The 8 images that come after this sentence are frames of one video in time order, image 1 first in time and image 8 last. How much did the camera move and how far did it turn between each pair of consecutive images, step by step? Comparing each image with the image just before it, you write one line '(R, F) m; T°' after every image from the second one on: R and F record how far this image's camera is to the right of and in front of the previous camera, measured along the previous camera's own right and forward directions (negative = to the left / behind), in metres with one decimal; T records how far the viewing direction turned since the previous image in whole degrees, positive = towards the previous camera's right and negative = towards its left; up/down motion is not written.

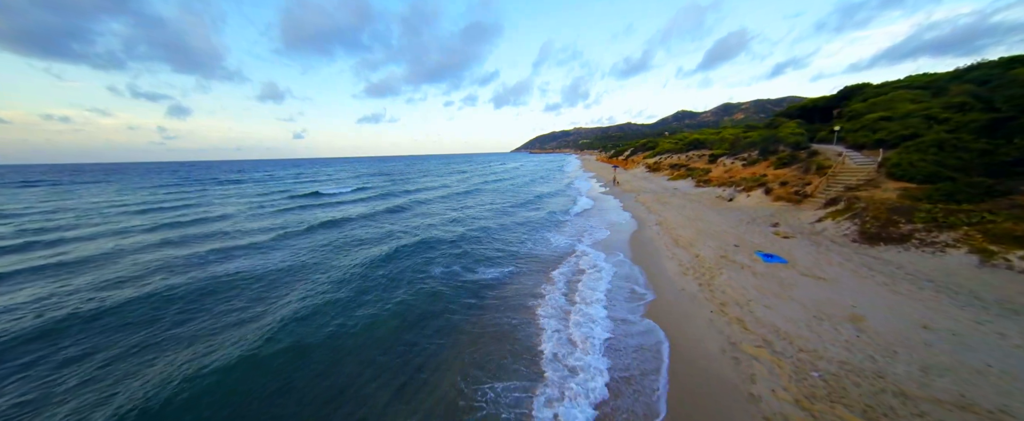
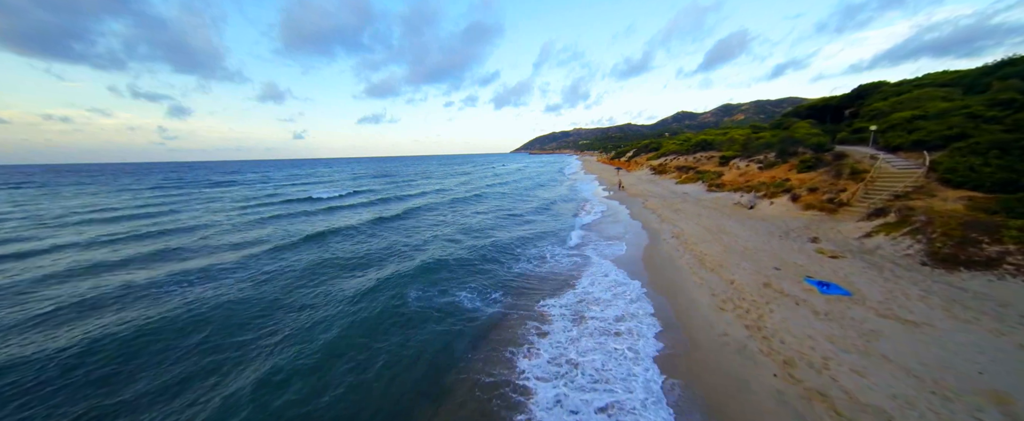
(+0.2, +1.8) m; 0°
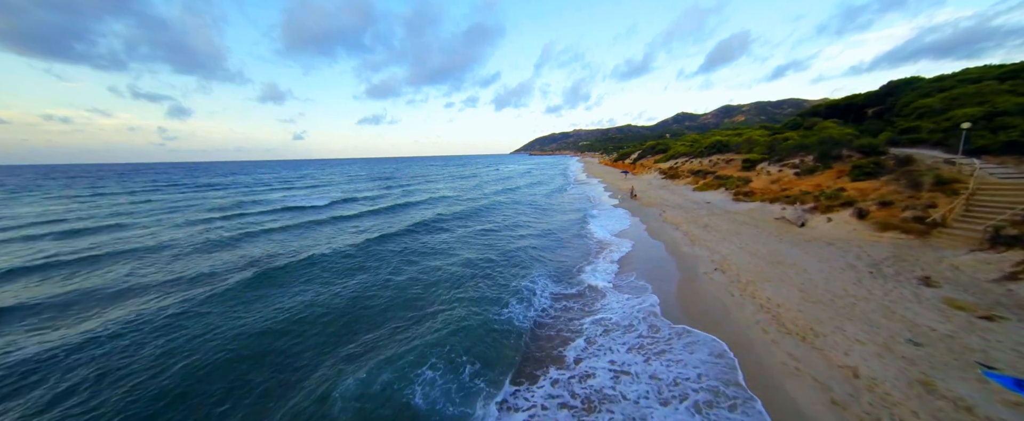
(+0.3, +3.2) m; 0°
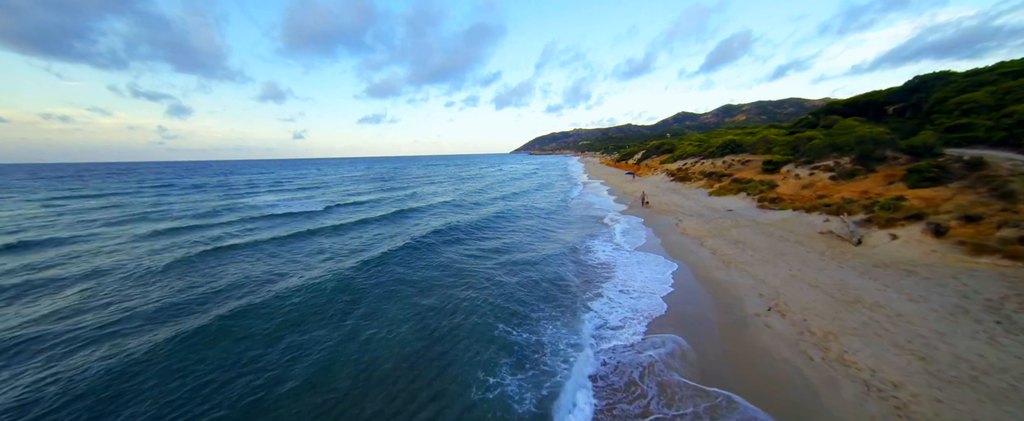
(+0.3, +2.5) m; 0°
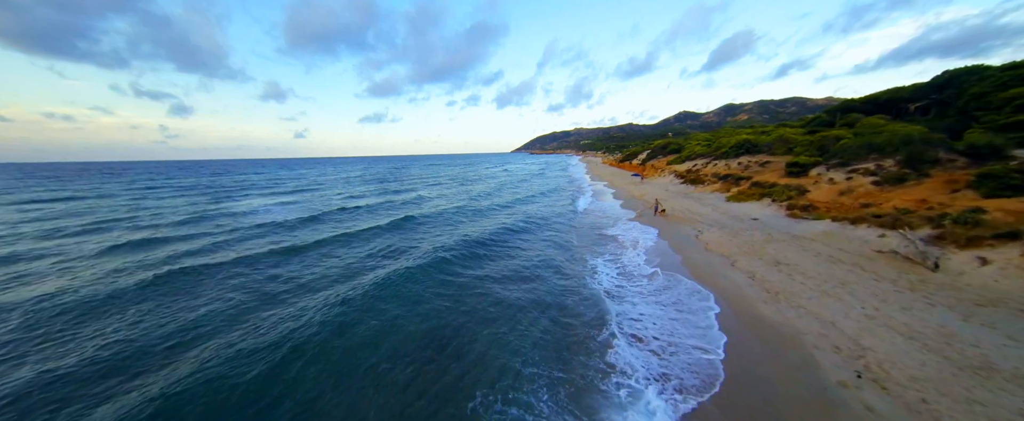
(+0.2, +2.1) m; 0°
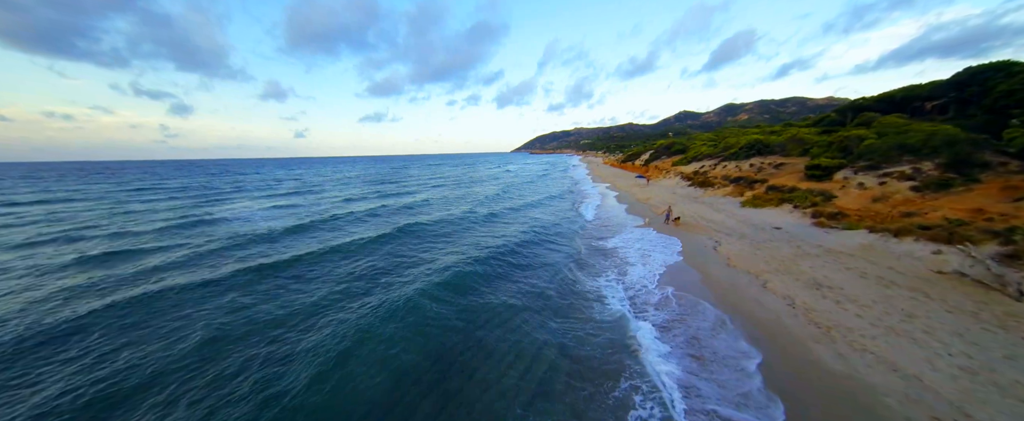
(+0.2, +1.6) m; 0°
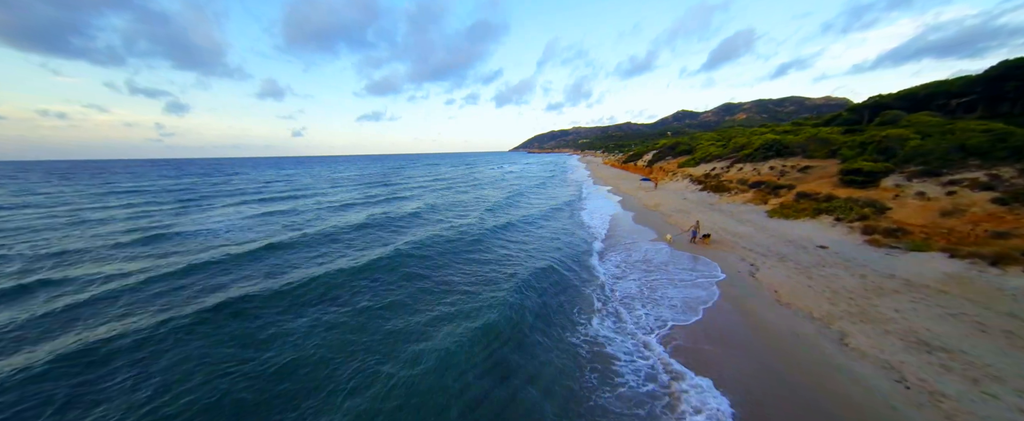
(+0.3, +2.6) m; 0°
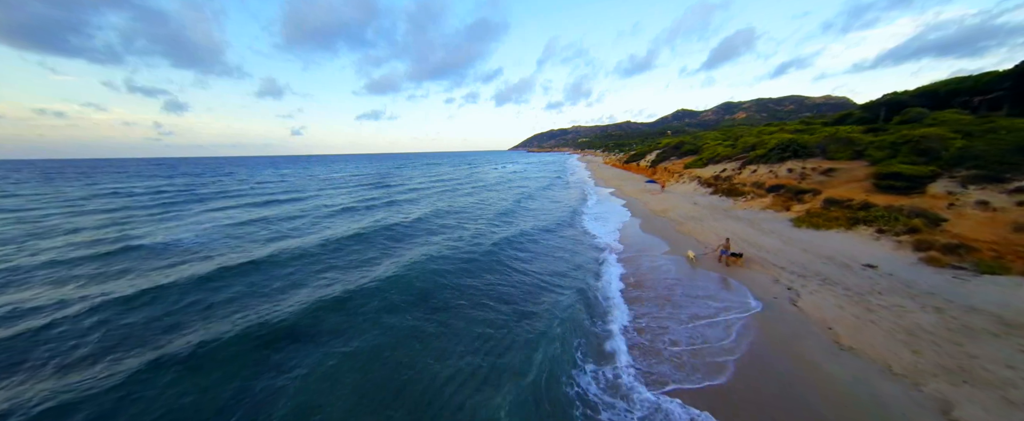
(+0.2, +1.9) m; 0°
